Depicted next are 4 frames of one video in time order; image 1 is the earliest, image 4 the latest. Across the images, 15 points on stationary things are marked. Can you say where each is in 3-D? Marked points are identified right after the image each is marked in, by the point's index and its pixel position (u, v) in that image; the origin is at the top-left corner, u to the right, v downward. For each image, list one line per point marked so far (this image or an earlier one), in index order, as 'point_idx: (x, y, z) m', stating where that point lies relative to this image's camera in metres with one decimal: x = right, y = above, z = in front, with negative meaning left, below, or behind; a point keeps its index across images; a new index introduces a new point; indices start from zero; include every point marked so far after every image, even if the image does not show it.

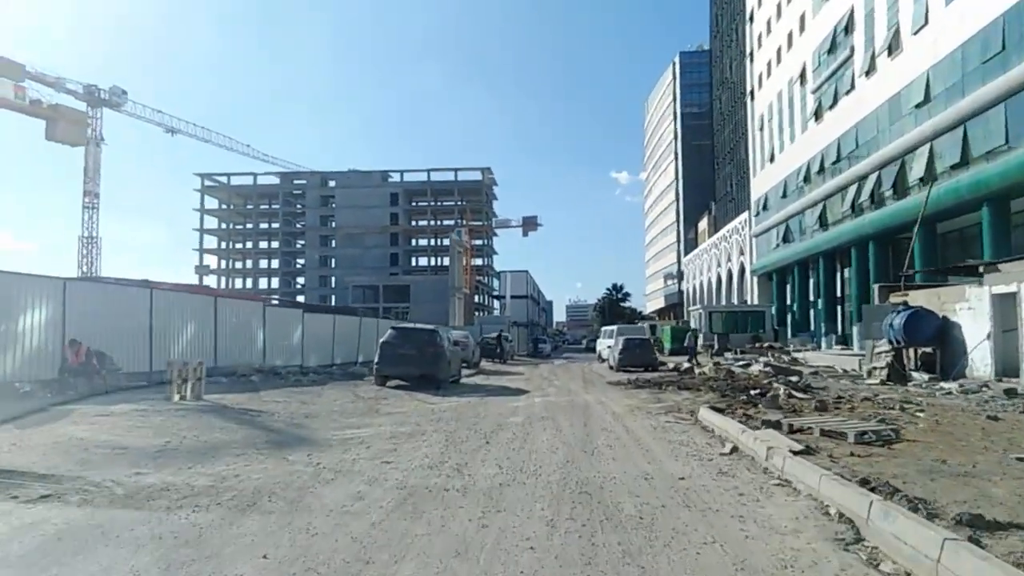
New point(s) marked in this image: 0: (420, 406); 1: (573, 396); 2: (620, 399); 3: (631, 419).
0: (-2.0, -2.5, +17.1) m
1: (+1.5, -2.7, +19.8) m
2: (+2.4, -2.5, +18.2) m
3: (+2.1, -2.3, +13.9) m
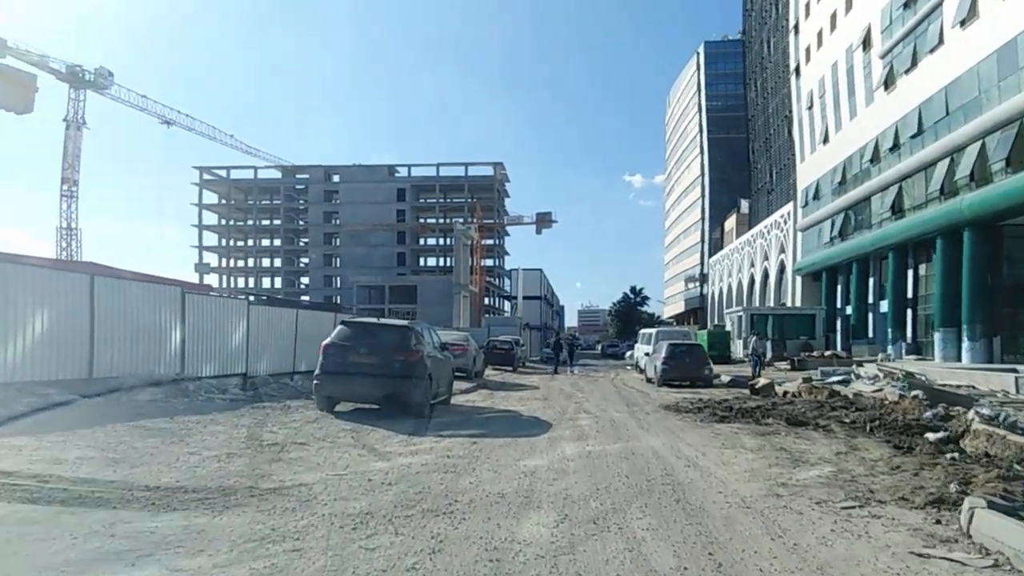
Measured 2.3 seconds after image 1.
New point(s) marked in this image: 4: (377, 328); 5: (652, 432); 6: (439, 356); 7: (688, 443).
0: (-1.8, -2.0, +9.2) m
1: (+1.7, -2.2, +11.8) m
2: (+2.6, -2.1, +10.2) m
3: (+2.2, -1.8, +5.9) m
4: (-2.5, -0.7, +15.0) m
5: (+2.2, -2.3, +12.6) m
6: (-1.5, -1.4, +17.0) m
7: (+2.4, -2.1, +11.1) m
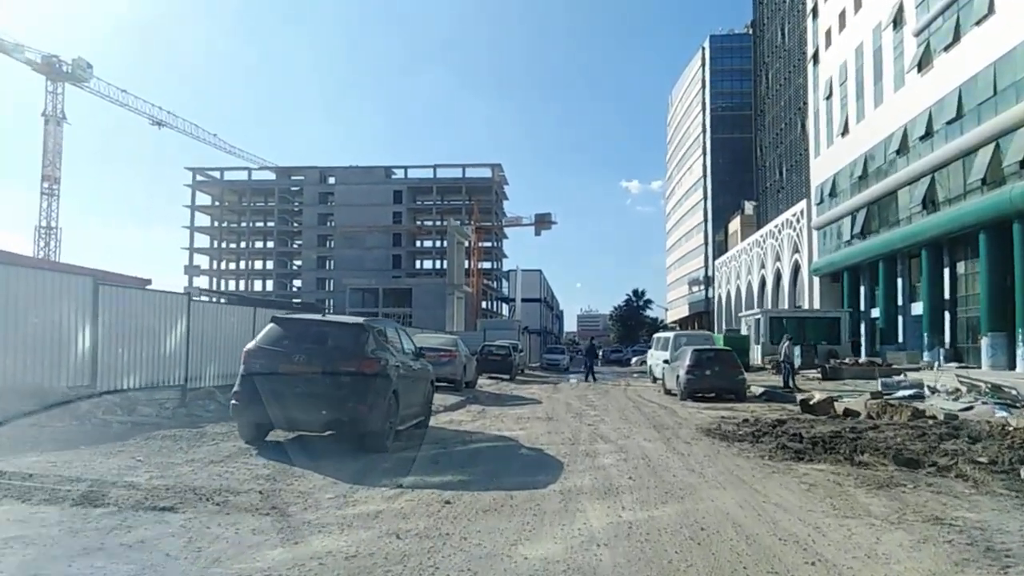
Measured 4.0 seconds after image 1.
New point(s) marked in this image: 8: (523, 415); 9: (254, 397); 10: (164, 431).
0: (-1.9, -1.8, +5.2) m
1: (+1.6, -2.0, +7.9) m
2: (+2.5, -1.9, +6.3) m
3: (+2.1, -1.5, +1.9) m
4: (-2.6, -0.5, +11.0) m
5: (+2.2, -2.0, +8.6) m
6: (-1.6, -1.2, +13.0) m
7: (+2.4, -1.9, +7.2) m
8: (+0.2, -2.7, +17.0) m
9: (-3.3, -1.4, +10.6) m
10: (-5.1, -2.1, +11.7) m
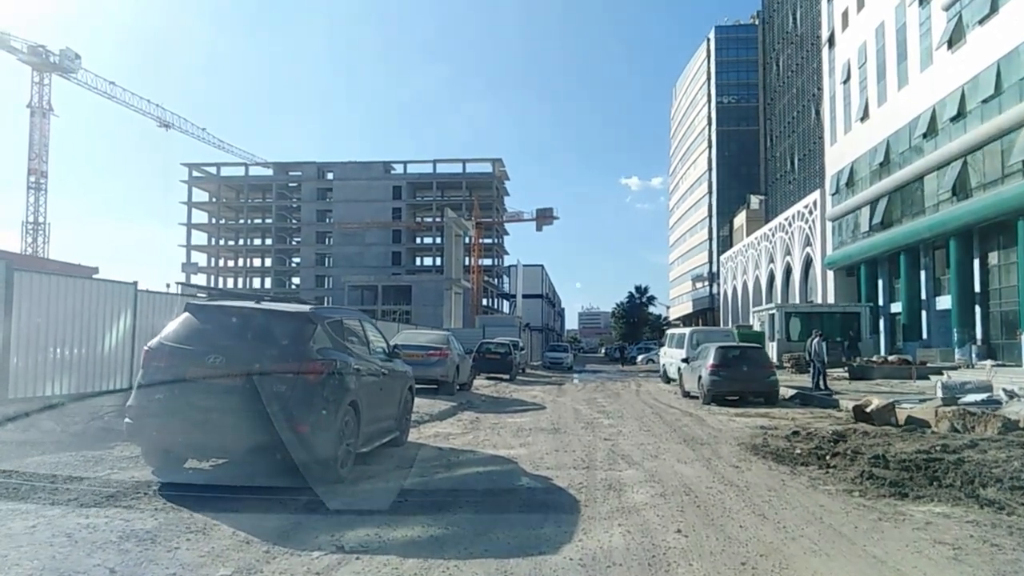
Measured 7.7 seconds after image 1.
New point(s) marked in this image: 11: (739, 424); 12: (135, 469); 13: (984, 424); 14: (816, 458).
0: (-1.9, -1.6, +2.4) m
1: (+1.6, -1.8, +5.1) m
2: (+2.5, -1.6, +3.5) m
3: (+2.1, -1.3, -0.8) m
4: (-2.6, -0.3, +8.3) m
5: (+2.1, -1.8, +5.8) m
6: (-1.6, -1.0, +10.2) m
7: (+2.3, -1.7, +4.4) m
8: (+0.2, -2.4, +14.2) m
9: (-3.4, -1.1, +7.8) m
10: (-5.1, -1.8, +9.0) m
11: (+4.2, -2.5, +14.9) m
12: (-4.0, -1.9, +8.4) m
13: (+7.2, -2.0, +12.2) m
14: (+3.8, -2.1, +10.0) m
